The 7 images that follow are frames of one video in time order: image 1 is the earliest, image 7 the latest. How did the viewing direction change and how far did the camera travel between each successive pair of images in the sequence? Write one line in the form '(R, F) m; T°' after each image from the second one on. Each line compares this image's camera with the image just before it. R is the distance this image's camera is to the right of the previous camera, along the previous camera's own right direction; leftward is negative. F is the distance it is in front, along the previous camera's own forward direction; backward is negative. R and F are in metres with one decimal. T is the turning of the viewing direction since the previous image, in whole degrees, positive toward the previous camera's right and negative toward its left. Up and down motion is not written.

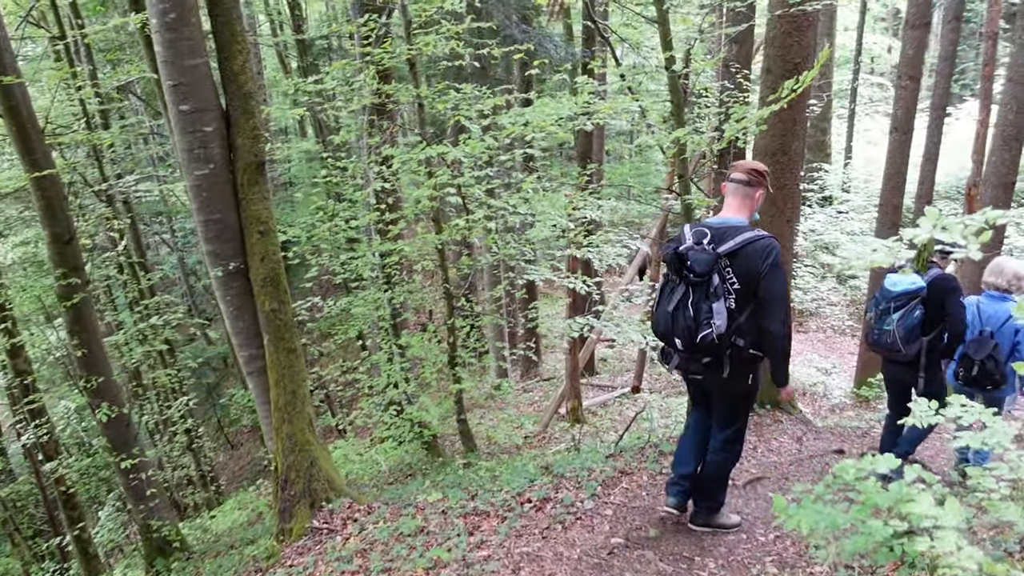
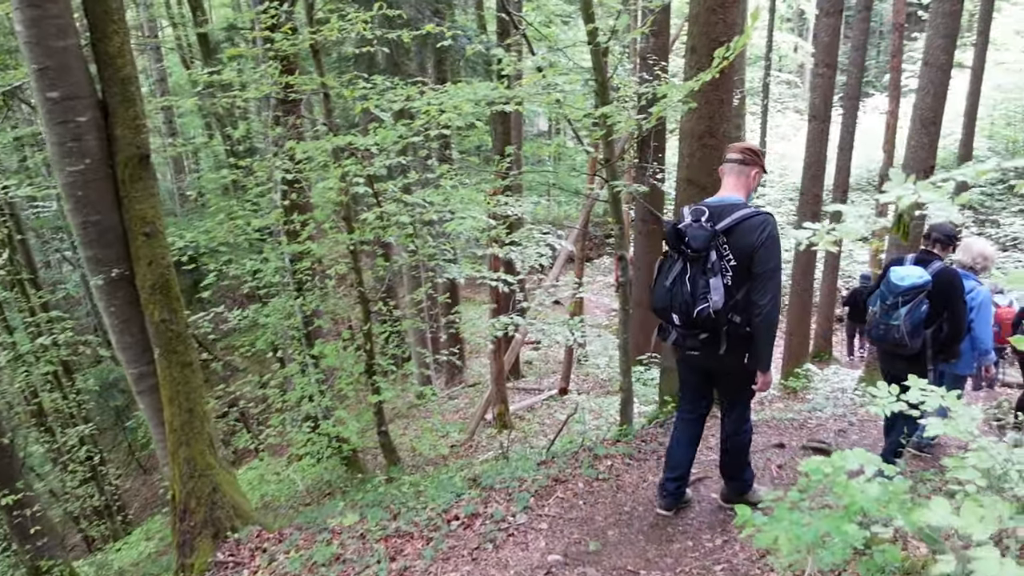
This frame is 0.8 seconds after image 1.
(0.0, +0.4) m; +5°
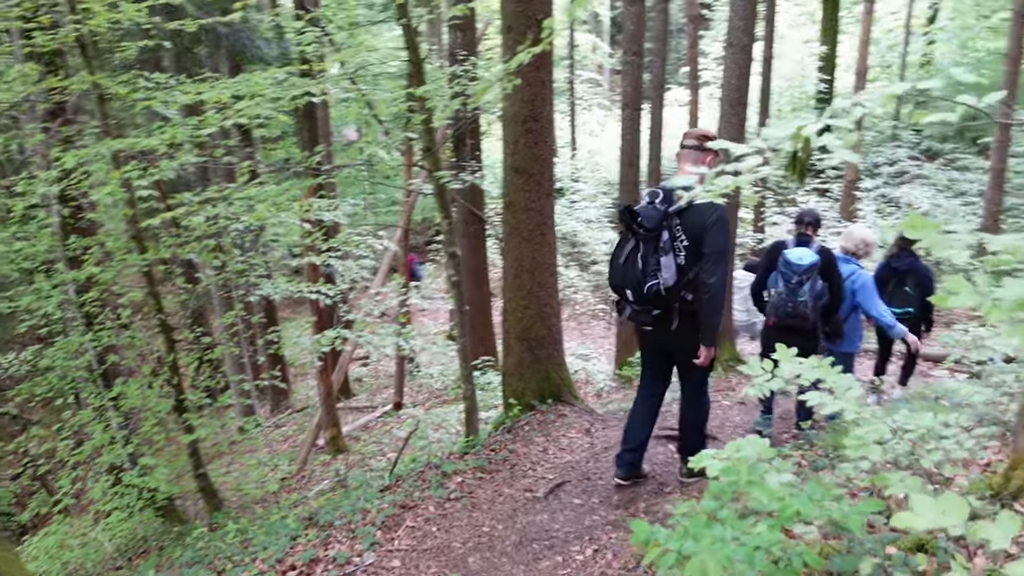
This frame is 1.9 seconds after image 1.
(0.0, +0.5) m; +11°
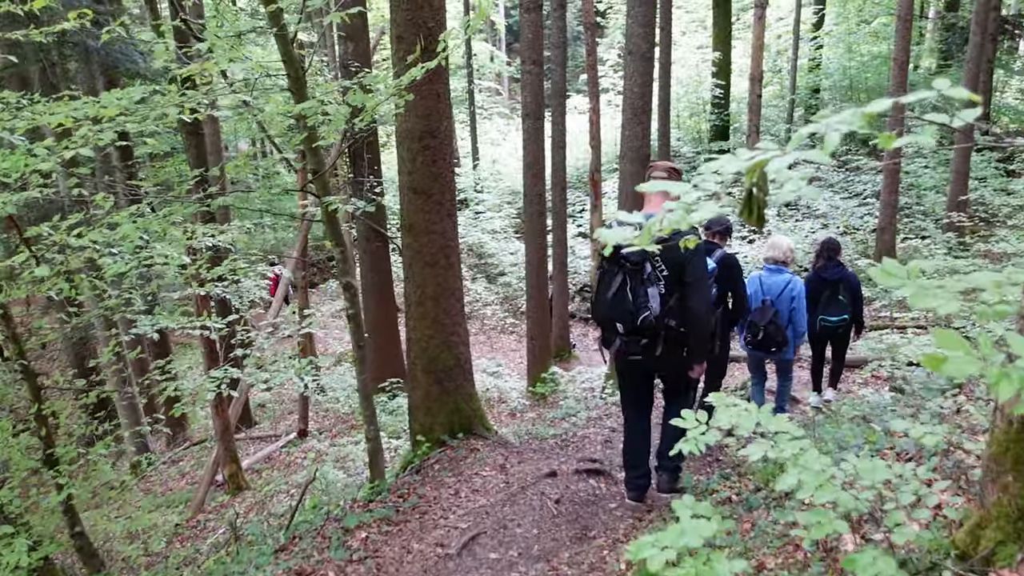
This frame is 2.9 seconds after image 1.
(0.0, +0.4) m; +6°
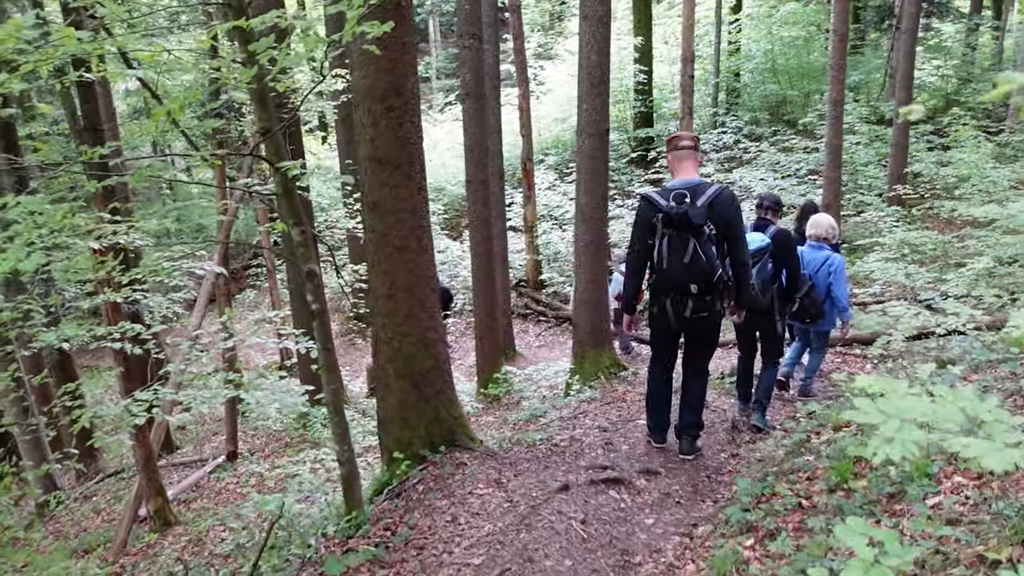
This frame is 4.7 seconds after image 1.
(-0.4, +0.8) m; +5°
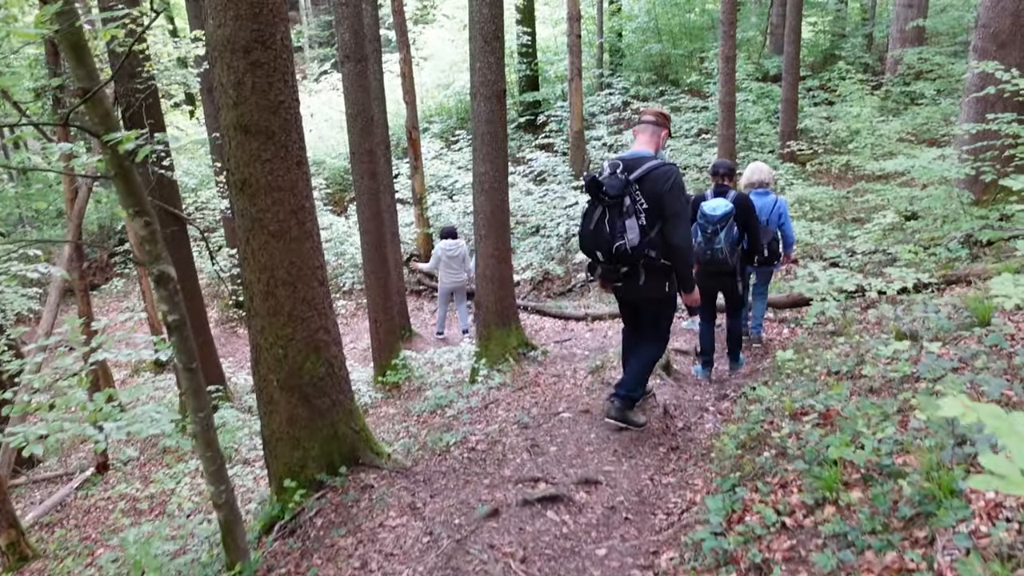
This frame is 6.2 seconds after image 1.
(-0.1, +0.7) m; +7°
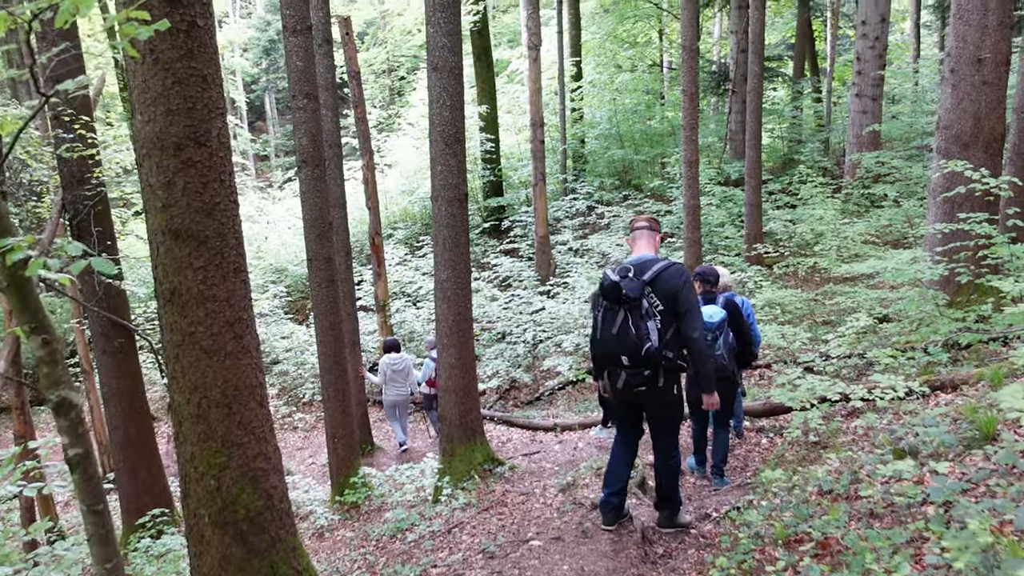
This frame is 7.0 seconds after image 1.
(0.0, +0.3) m; +2°
